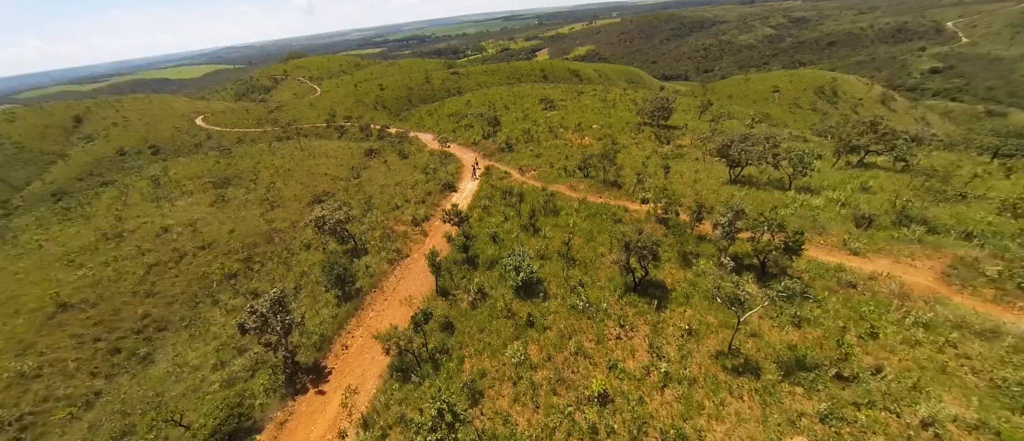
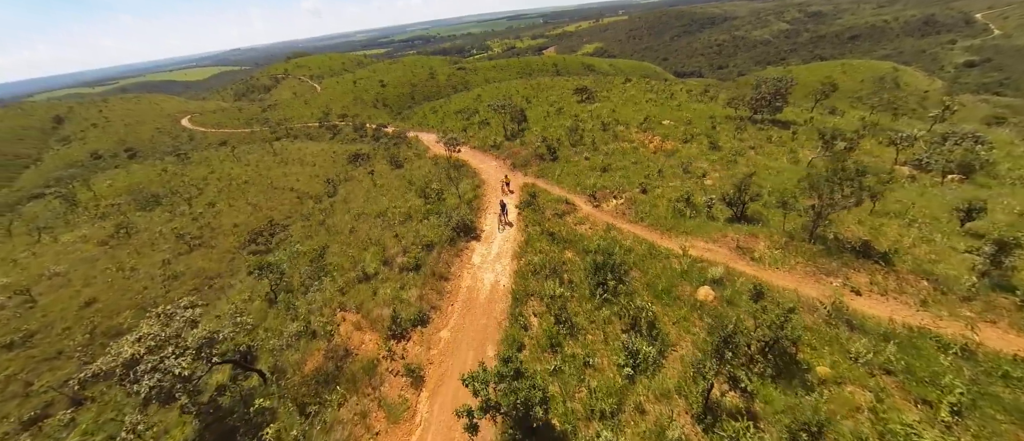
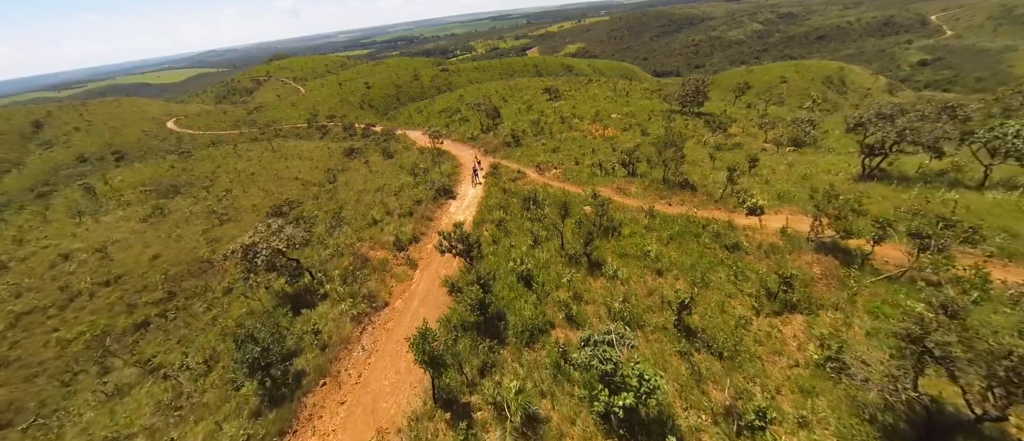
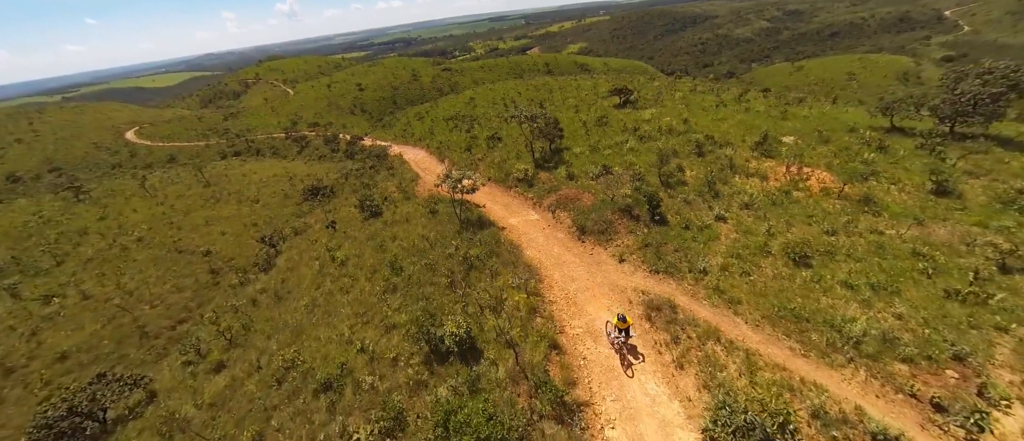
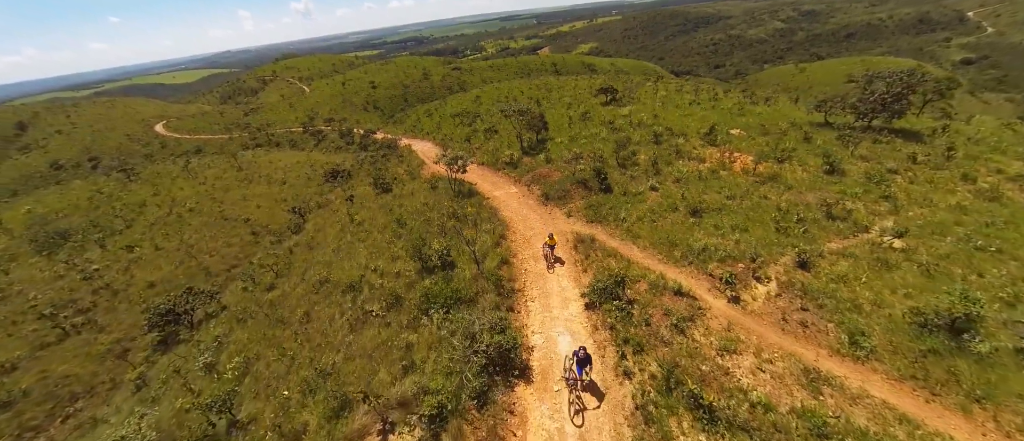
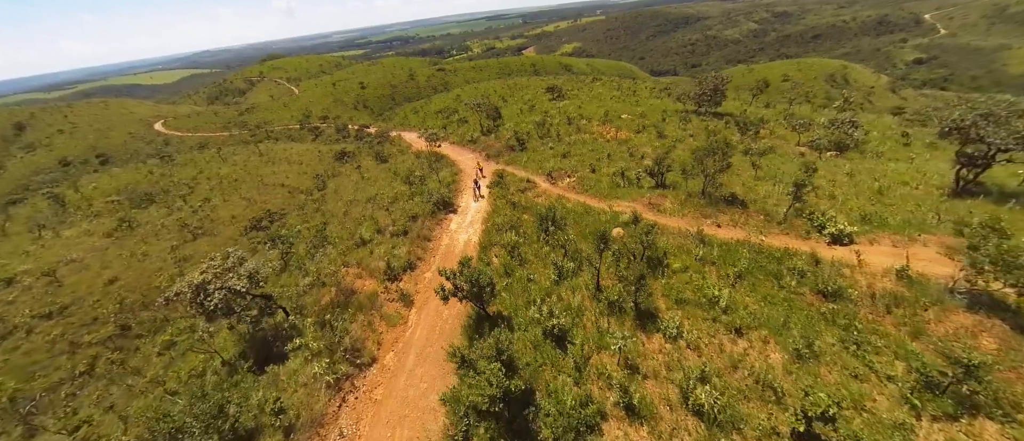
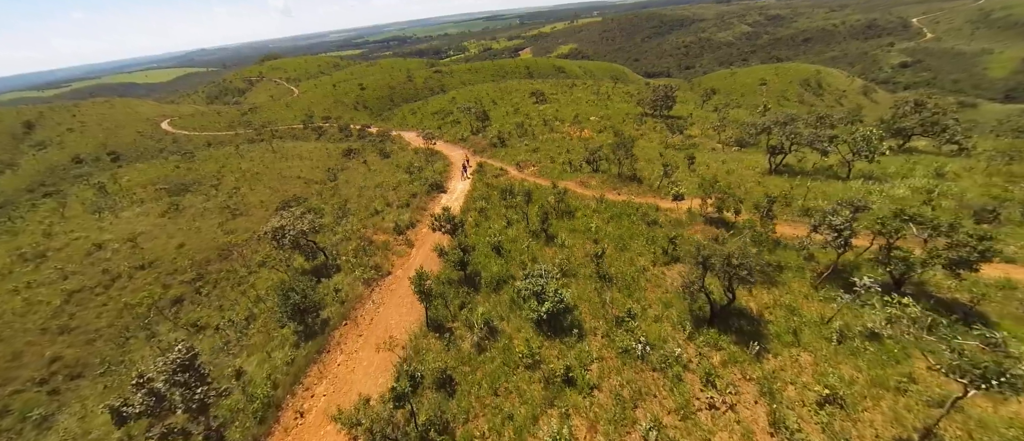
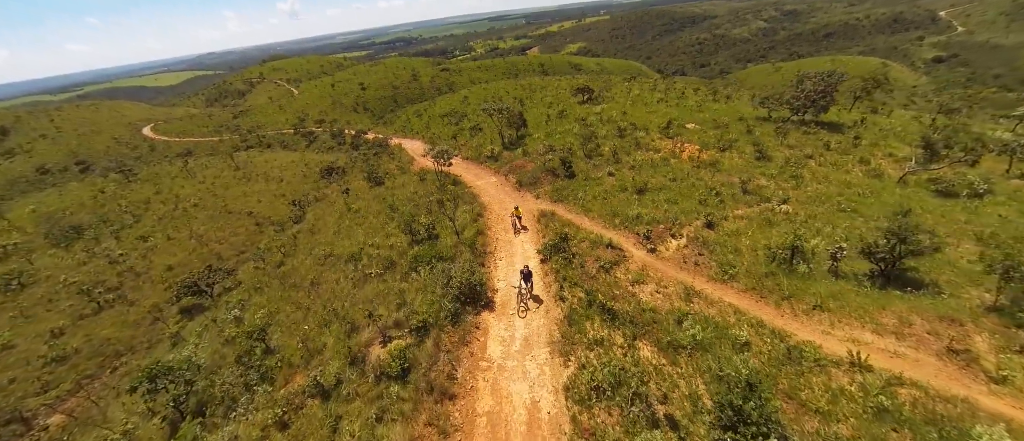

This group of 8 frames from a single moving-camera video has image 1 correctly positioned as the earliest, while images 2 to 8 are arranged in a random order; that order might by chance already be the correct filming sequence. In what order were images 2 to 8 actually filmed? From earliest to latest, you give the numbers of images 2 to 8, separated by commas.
7, 3, 6, 2, 8, 5, 4
